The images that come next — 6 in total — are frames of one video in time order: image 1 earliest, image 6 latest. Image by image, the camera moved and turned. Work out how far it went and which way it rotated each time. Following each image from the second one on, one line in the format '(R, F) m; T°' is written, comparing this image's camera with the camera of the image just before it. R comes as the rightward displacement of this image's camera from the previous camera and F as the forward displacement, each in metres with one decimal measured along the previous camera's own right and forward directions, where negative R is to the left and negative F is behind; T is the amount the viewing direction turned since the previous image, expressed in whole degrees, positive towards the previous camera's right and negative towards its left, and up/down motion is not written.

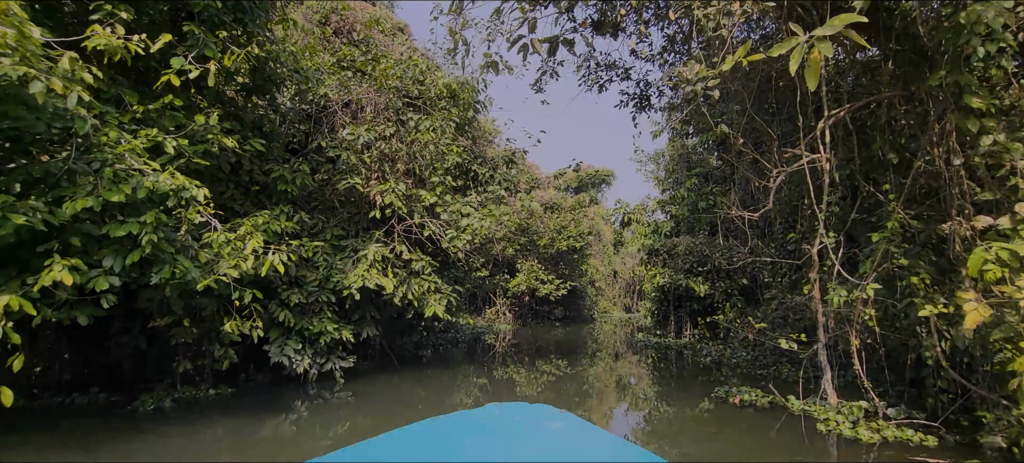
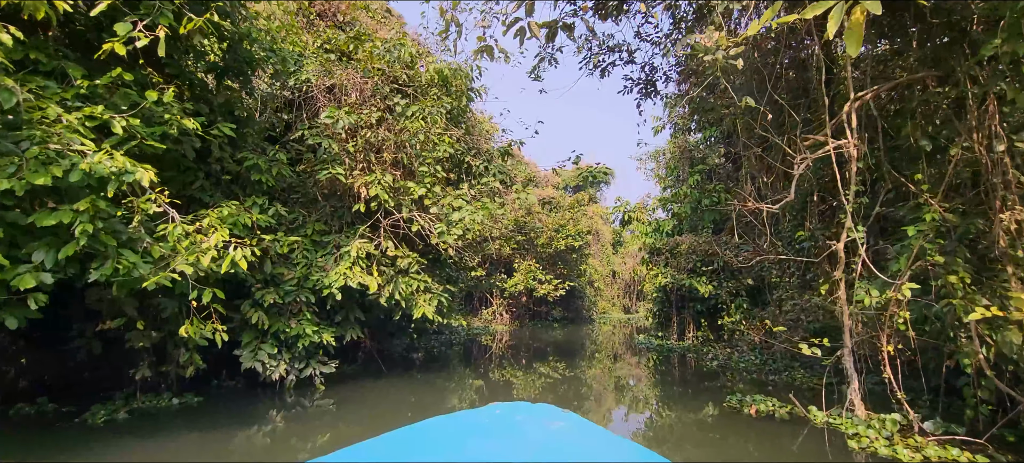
(0.0, +0.3) m; 0°
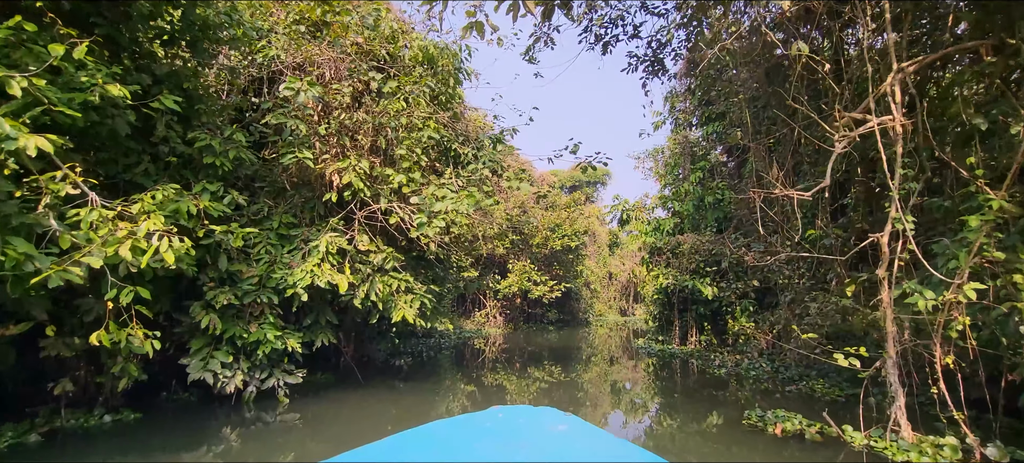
(0.0, +0.5) m; +1°
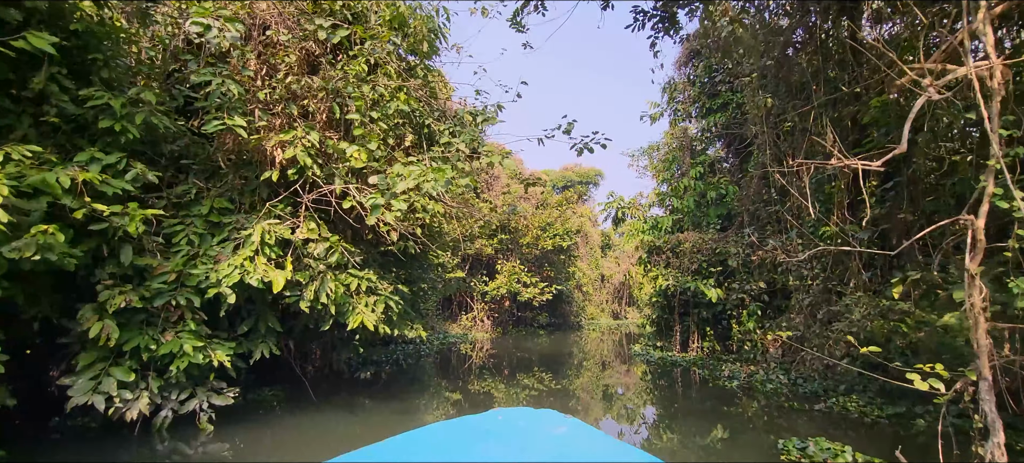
(+0.1, +0.7) m; +1°
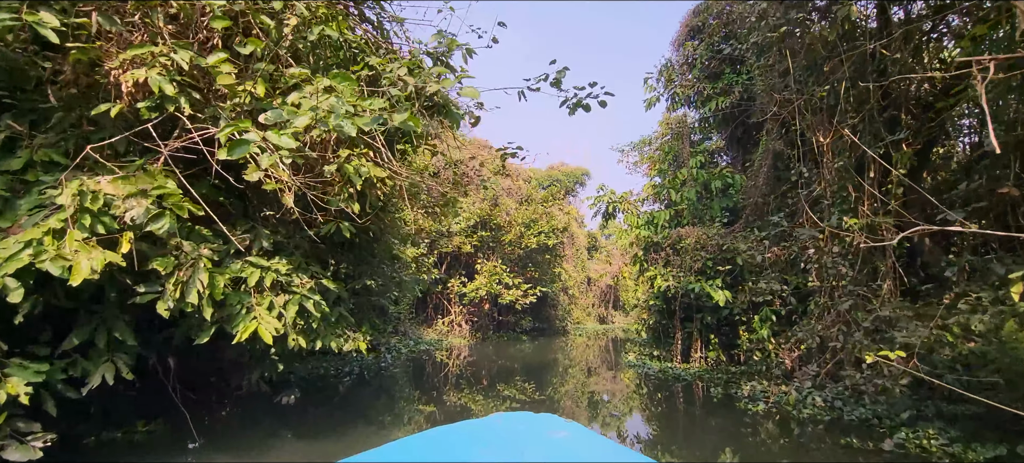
(+0.1, +1.0) m; +2°
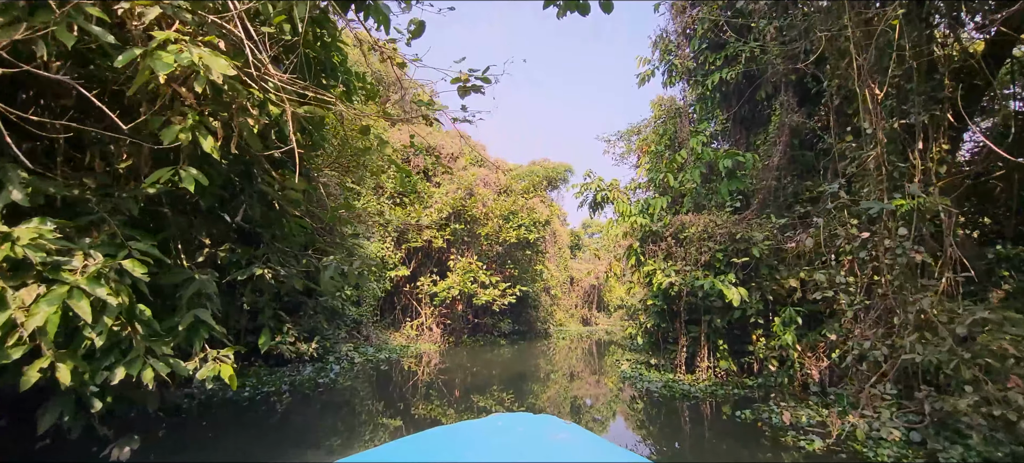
(+0.1, +1.1) m; +2°
